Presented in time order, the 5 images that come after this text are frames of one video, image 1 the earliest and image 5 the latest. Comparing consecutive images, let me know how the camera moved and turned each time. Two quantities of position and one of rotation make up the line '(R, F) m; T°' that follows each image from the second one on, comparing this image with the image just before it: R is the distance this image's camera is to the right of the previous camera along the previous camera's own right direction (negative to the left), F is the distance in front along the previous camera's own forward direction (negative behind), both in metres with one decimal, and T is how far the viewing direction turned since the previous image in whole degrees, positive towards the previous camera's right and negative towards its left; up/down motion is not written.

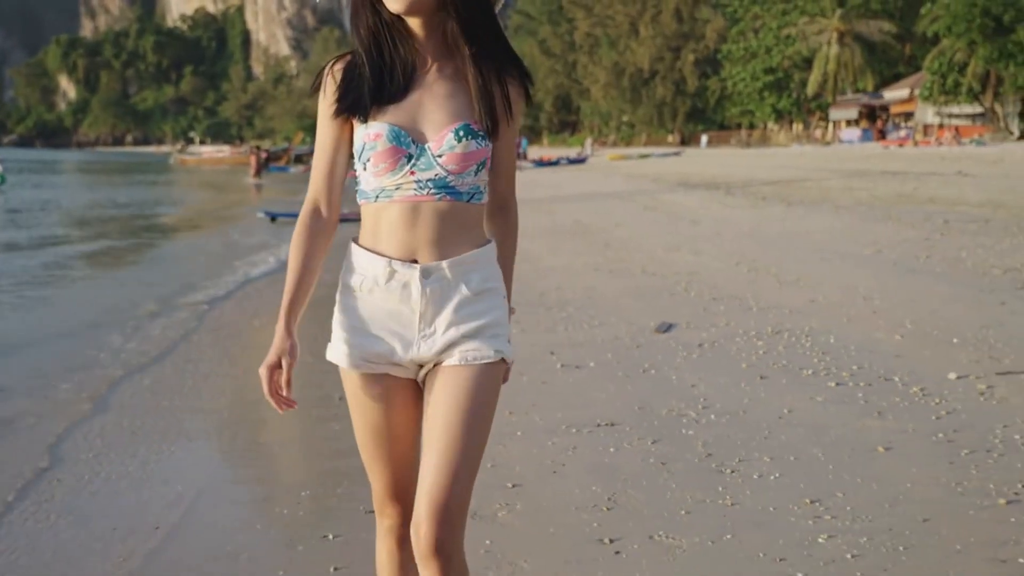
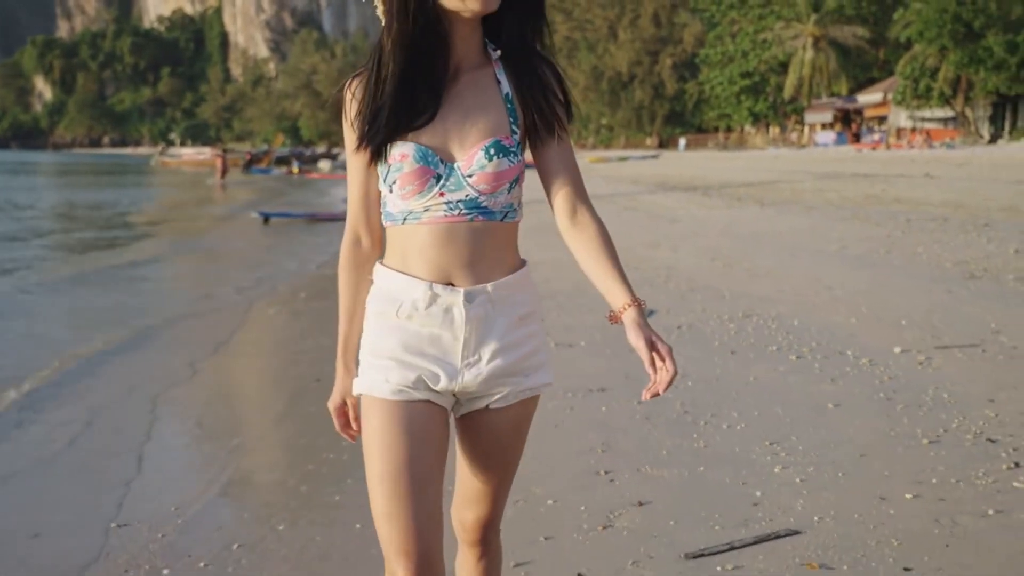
(-0.1, -0.8) m; +1°
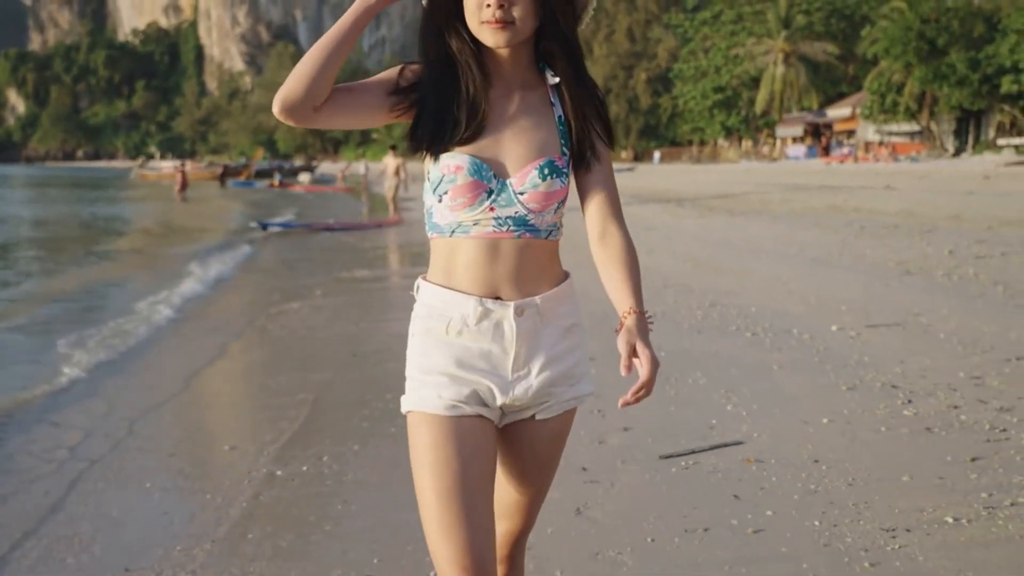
(-0.2, -1.3) m; +1°
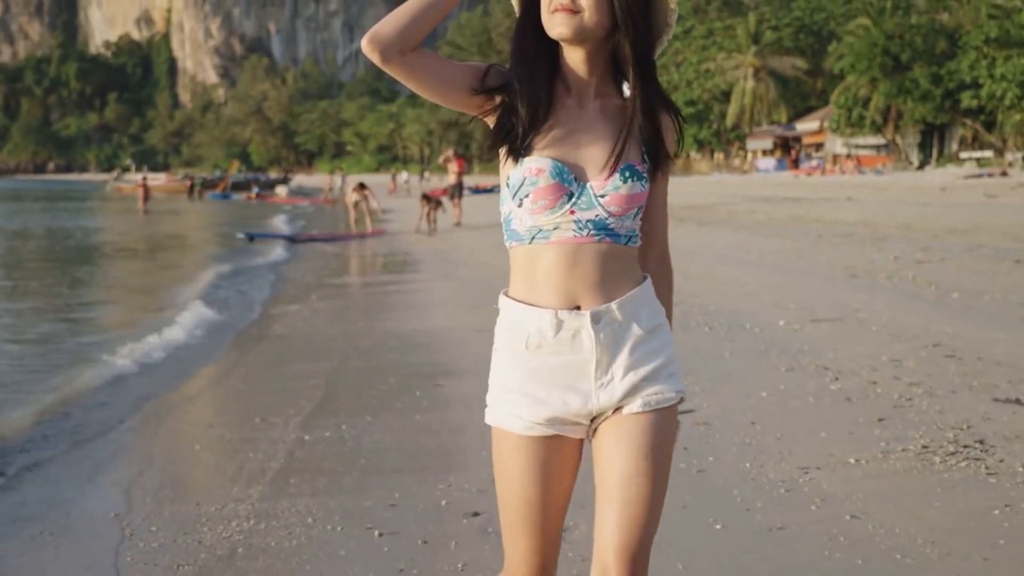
(-0.1, -0.9) m; +1°
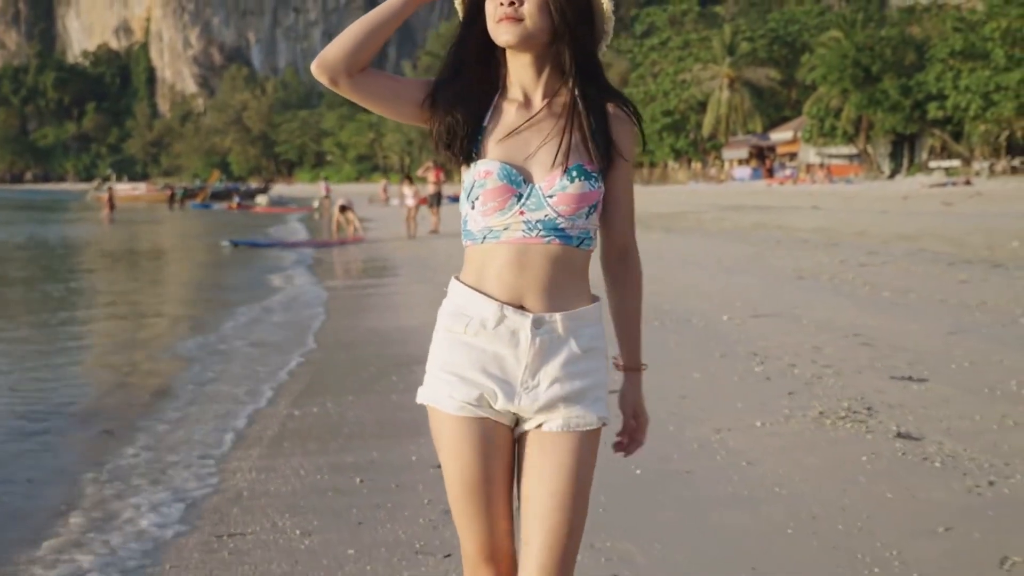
(+0.1, -0.9) m; +1°
